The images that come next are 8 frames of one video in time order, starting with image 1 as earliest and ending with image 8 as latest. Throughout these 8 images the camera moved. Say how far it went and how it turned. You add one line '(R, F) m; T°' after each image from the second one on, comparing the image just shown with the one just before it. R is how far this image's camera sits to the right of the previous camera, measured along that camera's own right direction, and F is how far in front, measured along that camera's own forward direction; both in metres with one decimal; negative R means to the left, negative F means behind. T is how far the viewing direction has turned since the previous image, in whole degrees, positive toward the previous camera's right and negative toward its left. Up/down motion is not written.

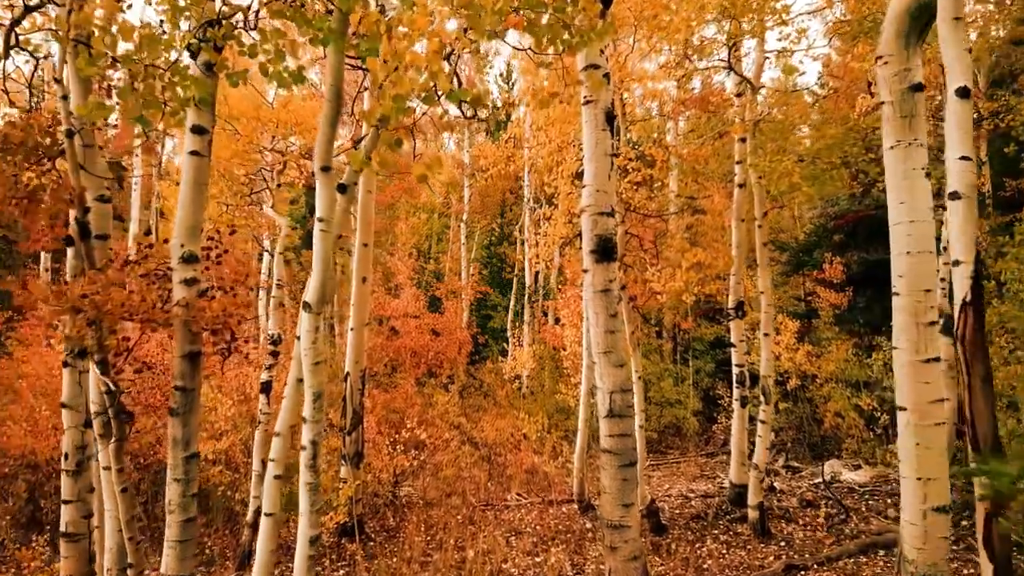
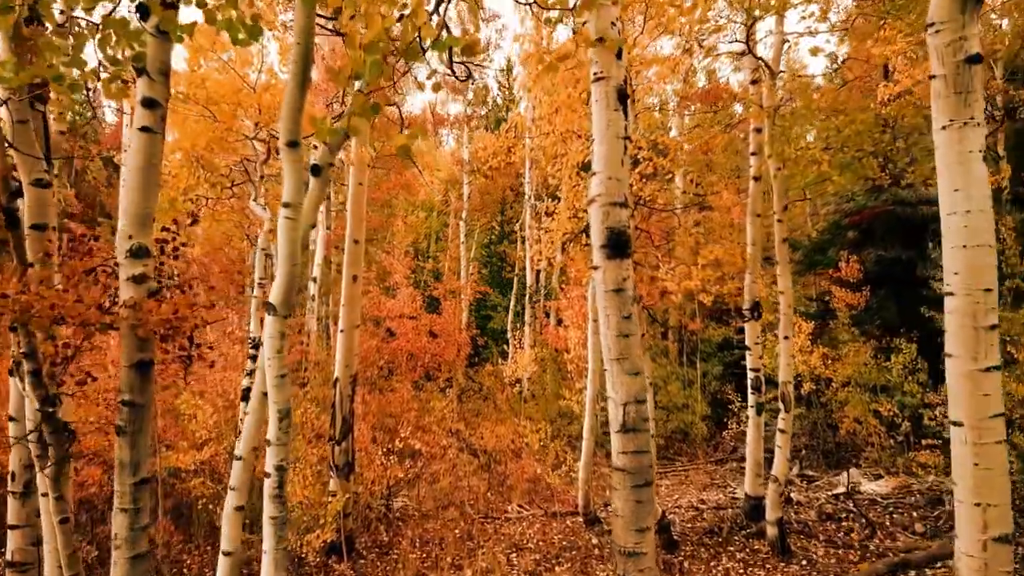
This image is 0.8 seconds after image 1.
(0.0, +0.6) m; 0°
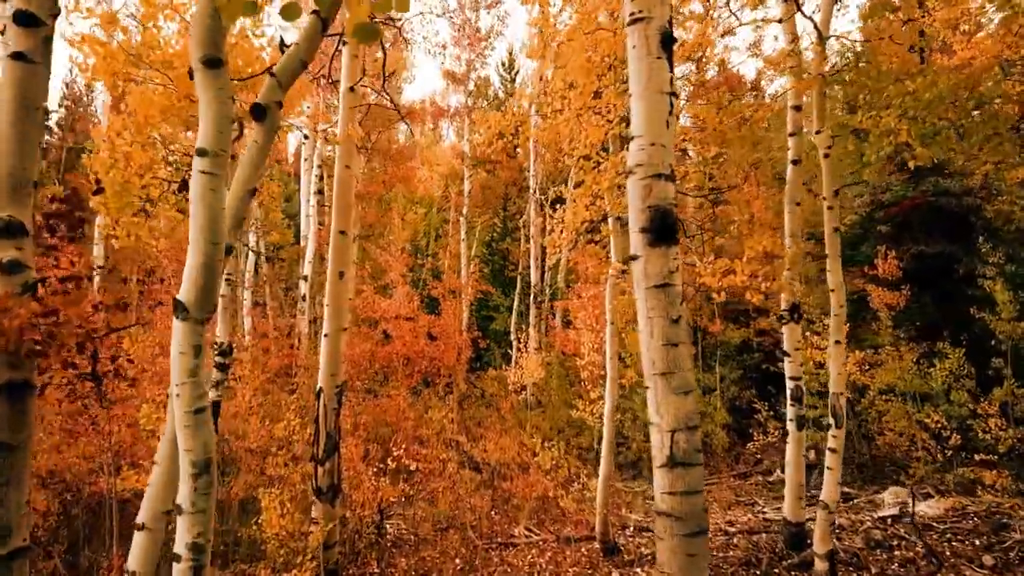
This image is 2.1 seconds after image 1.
(-0.1, +1.1) m; 0°
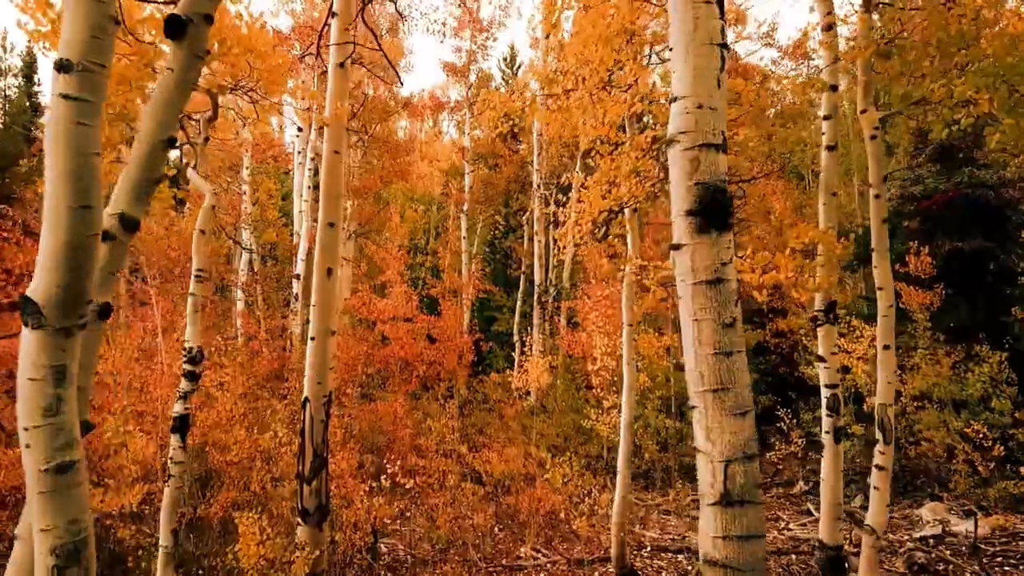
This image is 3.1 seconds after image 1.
(-0.1, +0.8) m; 0°
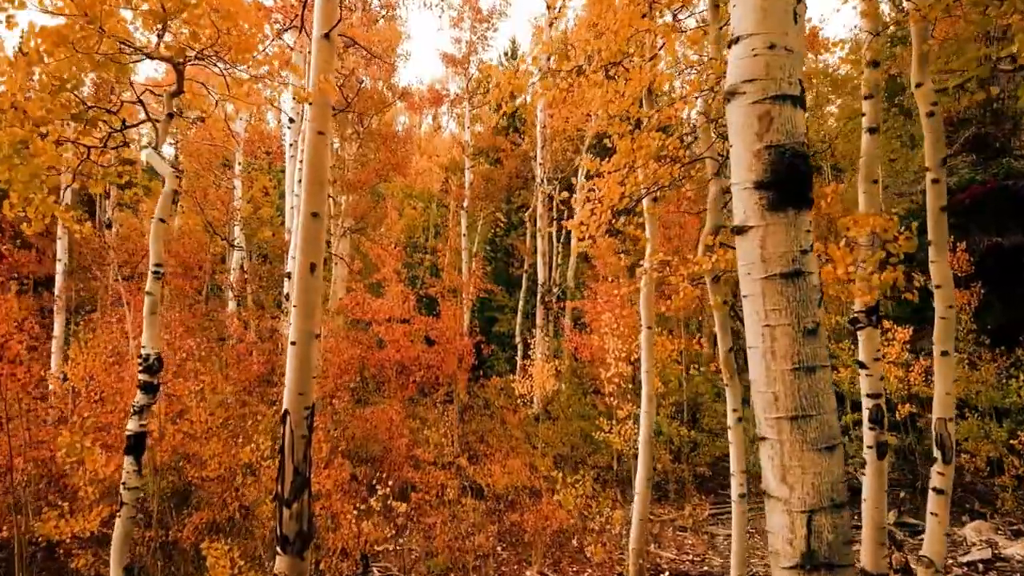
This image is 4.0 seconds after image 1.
(-0.1, +0.8) m; 0°
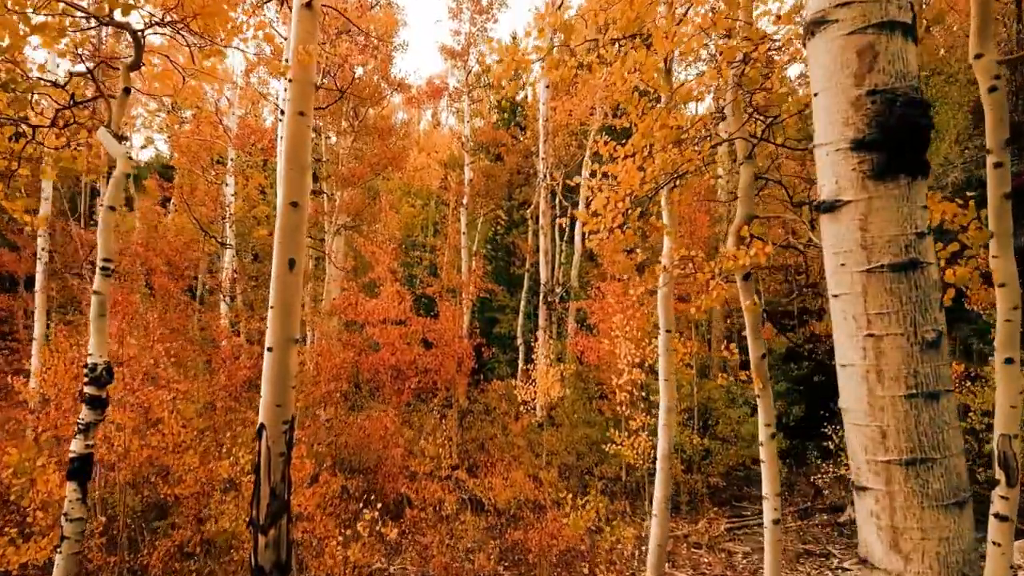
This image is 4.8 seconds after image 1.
(0.0, +0.7) m; 0°
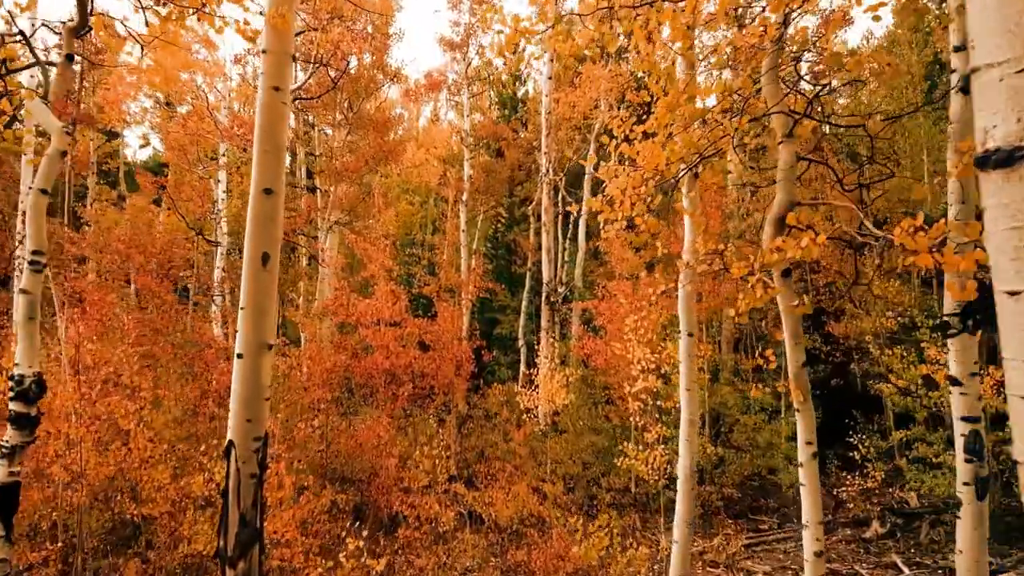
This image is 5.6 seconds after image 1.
(0.0, +0.7) m; 0°
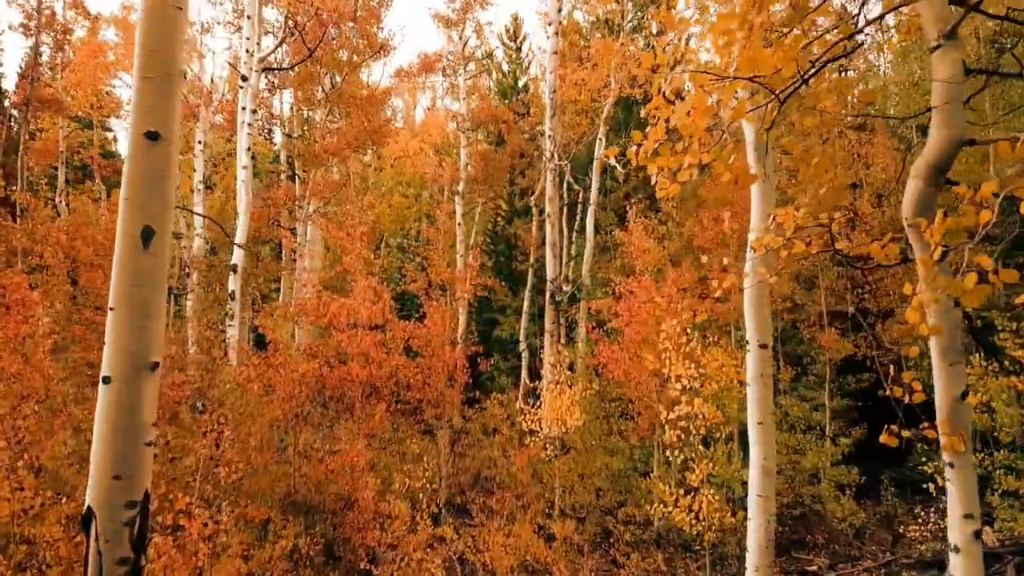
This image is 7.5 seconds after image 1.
(0.0, +1.6) m; 0°
